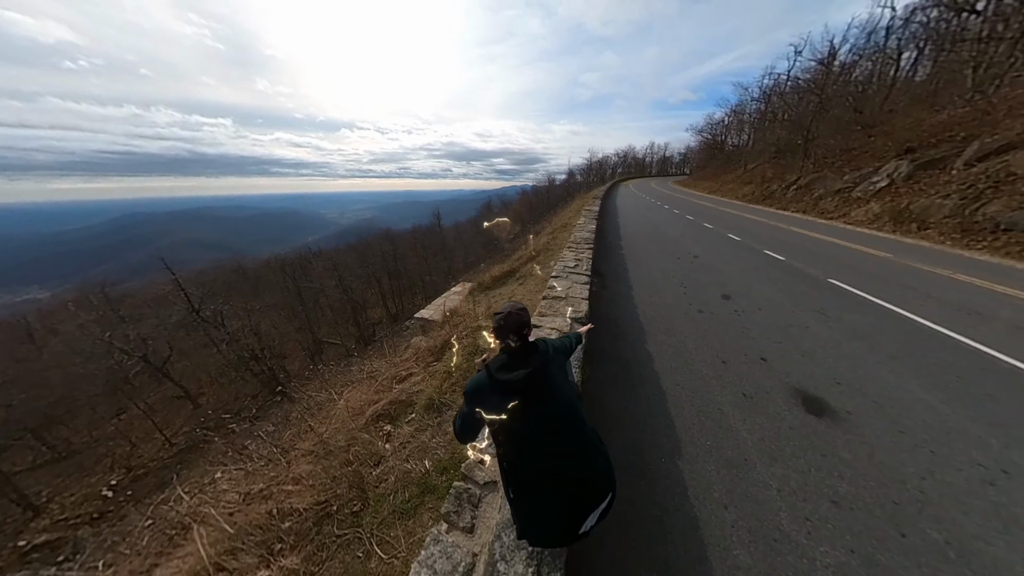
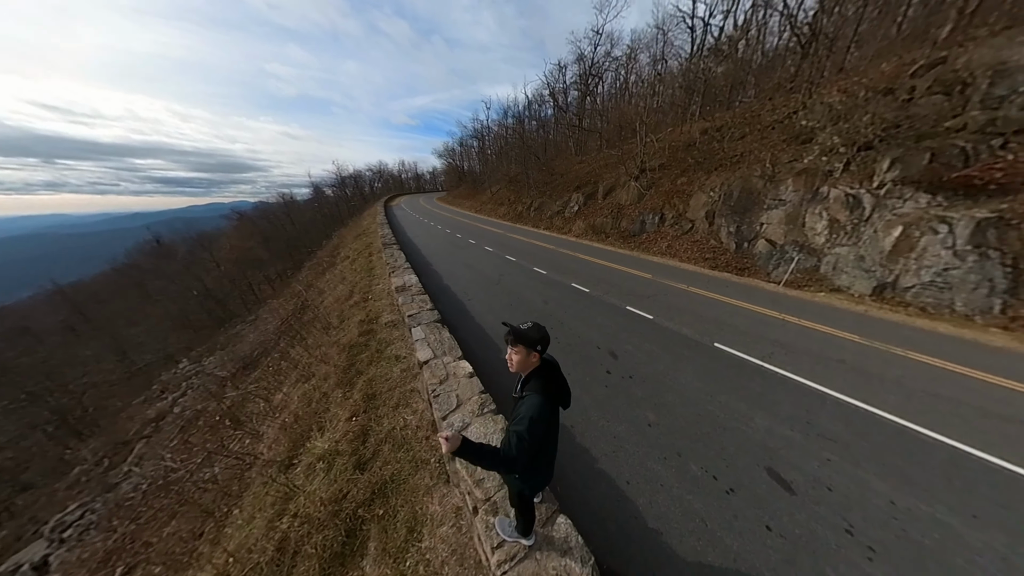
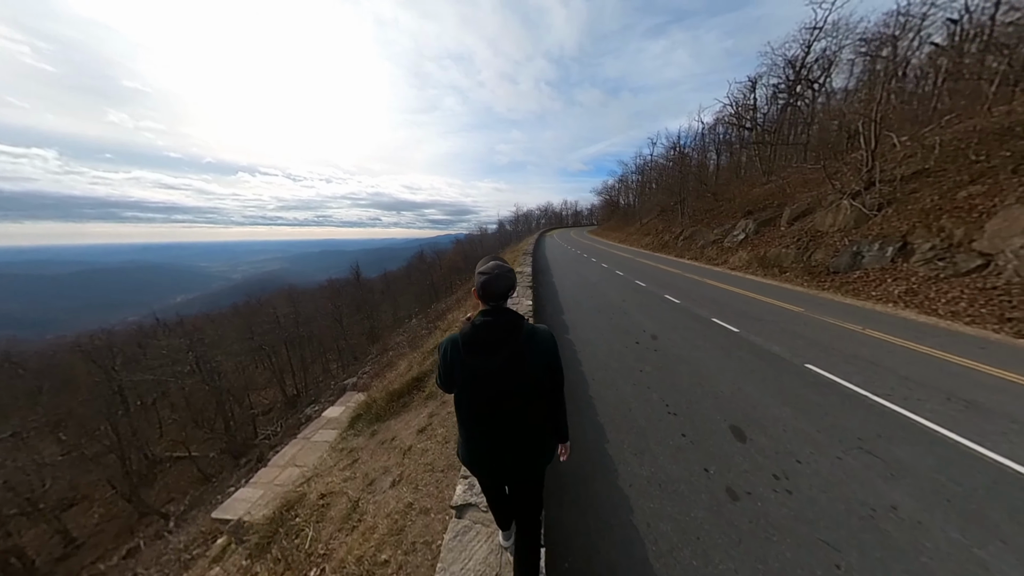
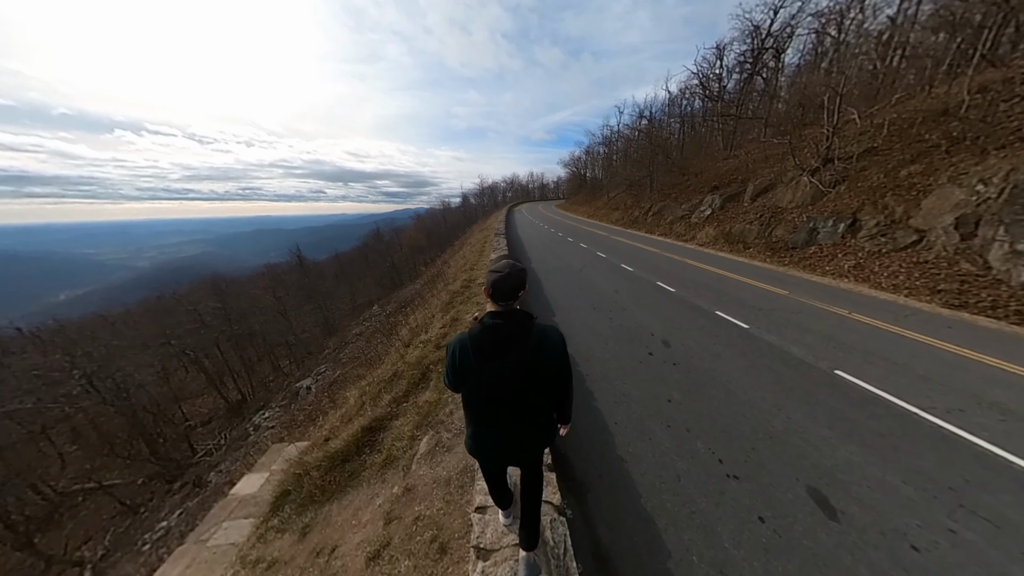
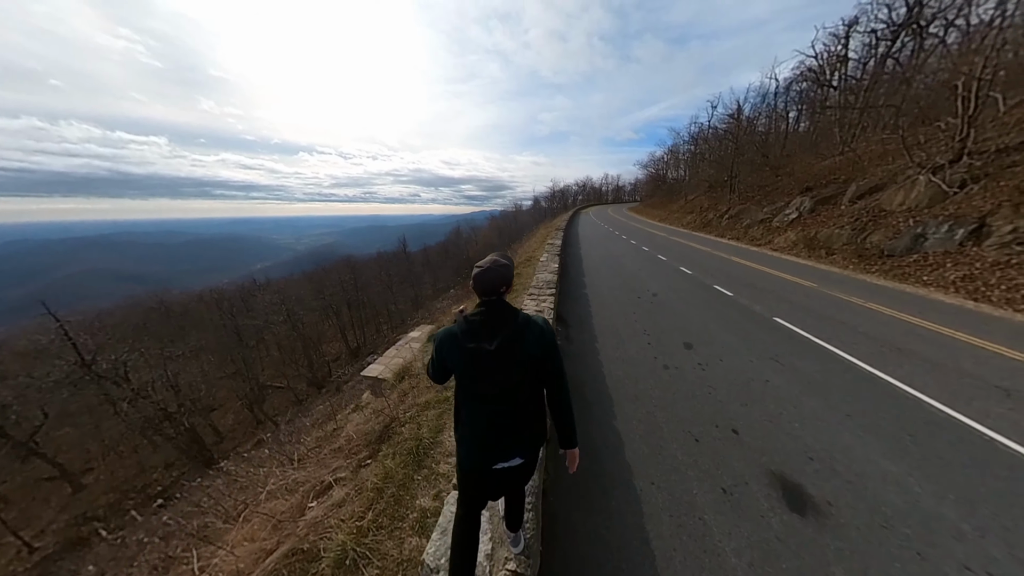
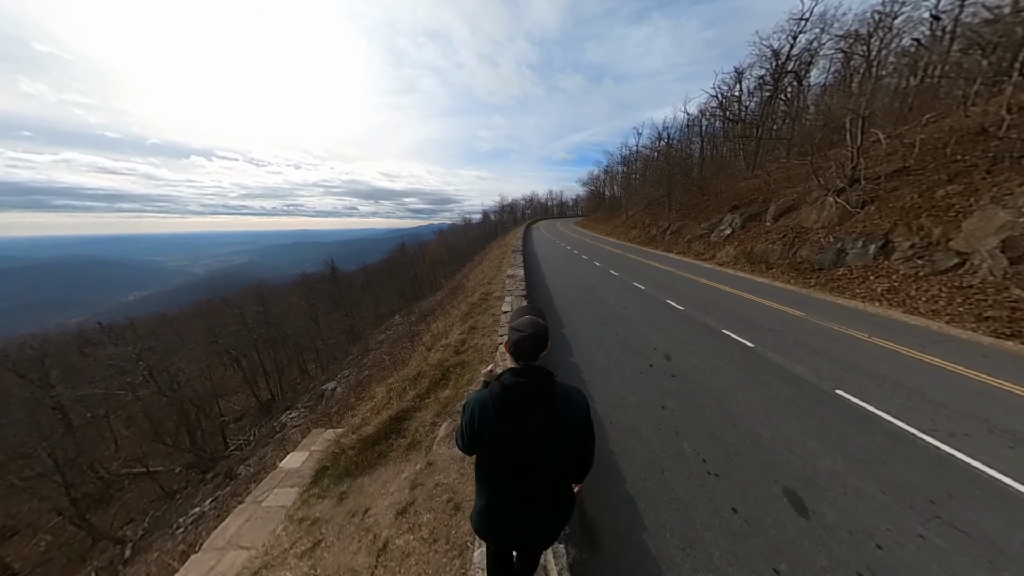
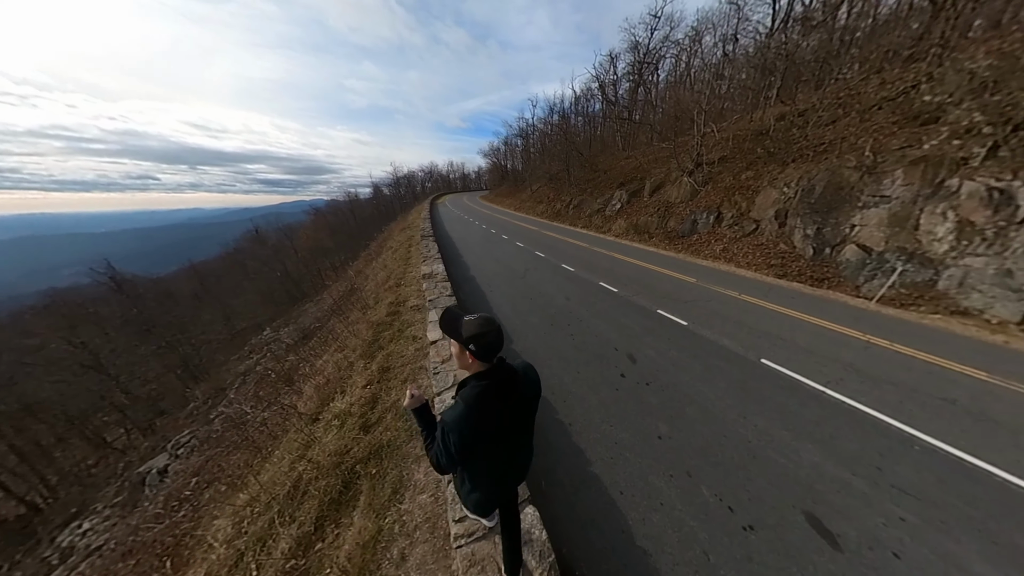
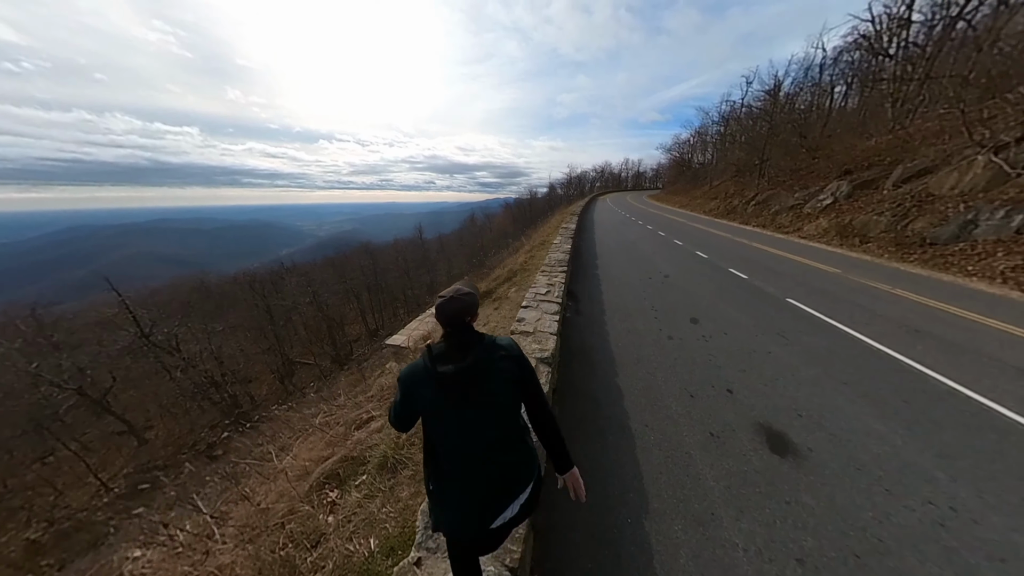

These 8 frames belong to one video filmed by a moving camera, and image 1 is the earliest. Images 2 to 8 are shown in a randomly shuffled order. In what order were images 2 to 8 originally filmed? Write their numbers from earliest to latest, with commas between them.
8, 5, 3, 6, 4, 7, 2
